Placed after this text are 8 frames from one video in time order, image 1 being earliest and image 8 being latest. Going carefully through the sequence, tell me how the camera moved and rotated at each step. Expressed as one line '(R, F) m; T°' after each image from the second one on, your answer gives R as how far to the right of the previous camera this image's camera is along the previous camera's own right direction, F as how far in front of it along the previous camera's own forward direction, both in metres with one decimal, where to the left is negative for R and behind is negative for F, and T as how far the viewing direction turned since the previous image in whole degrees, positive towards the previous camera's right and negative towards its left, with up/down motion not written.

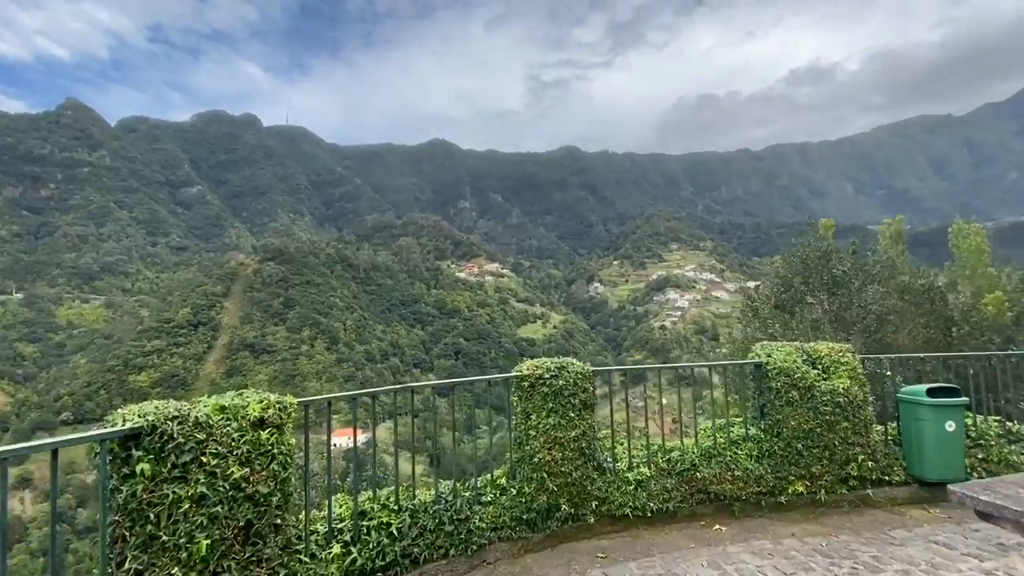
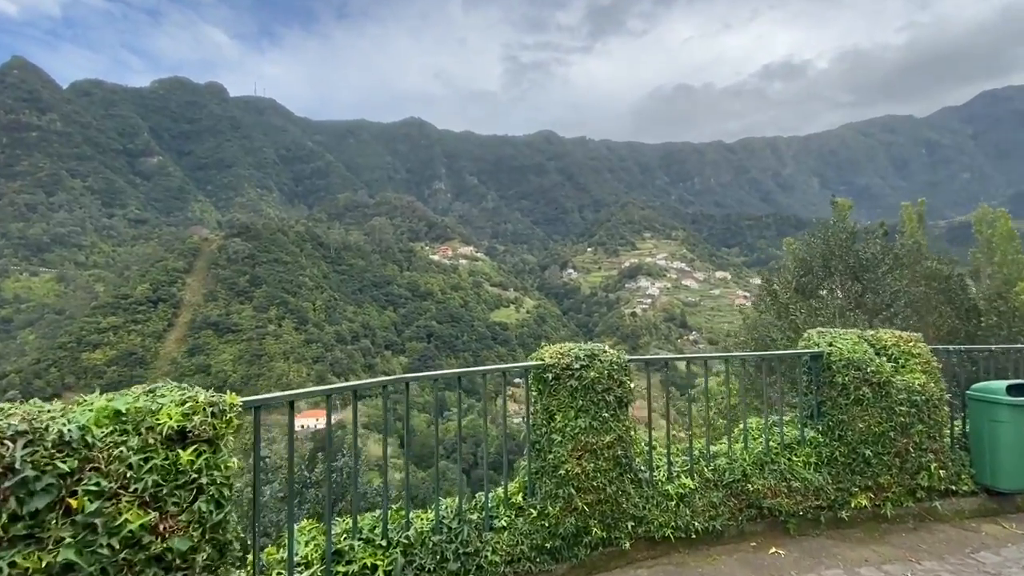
(-0.1, +0.2) m; +3°
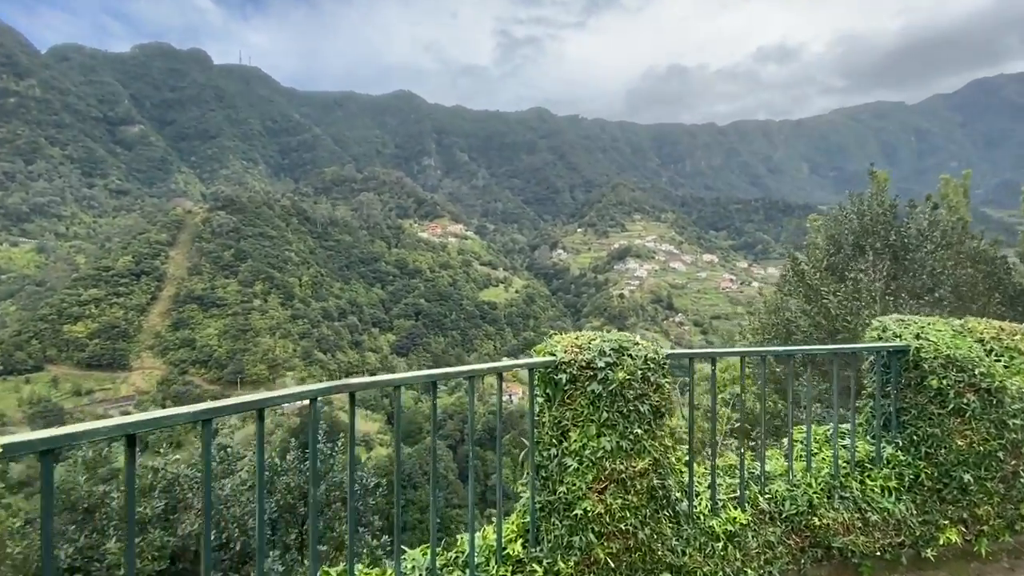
(-0.2, -0.4) m; +1°
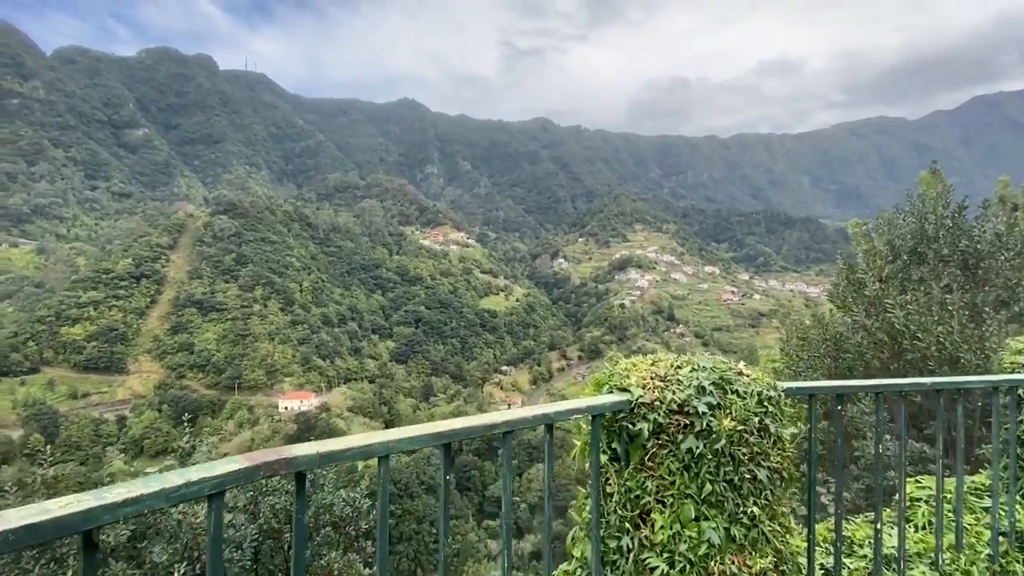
(-0.1, +0.4) m; 0°
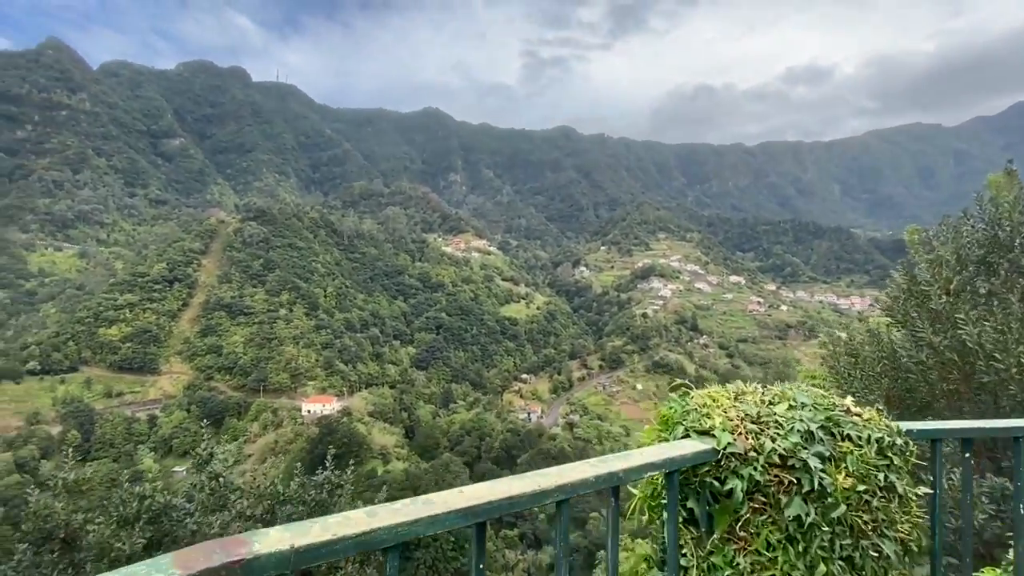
(0.0, -0.1) m; -3°
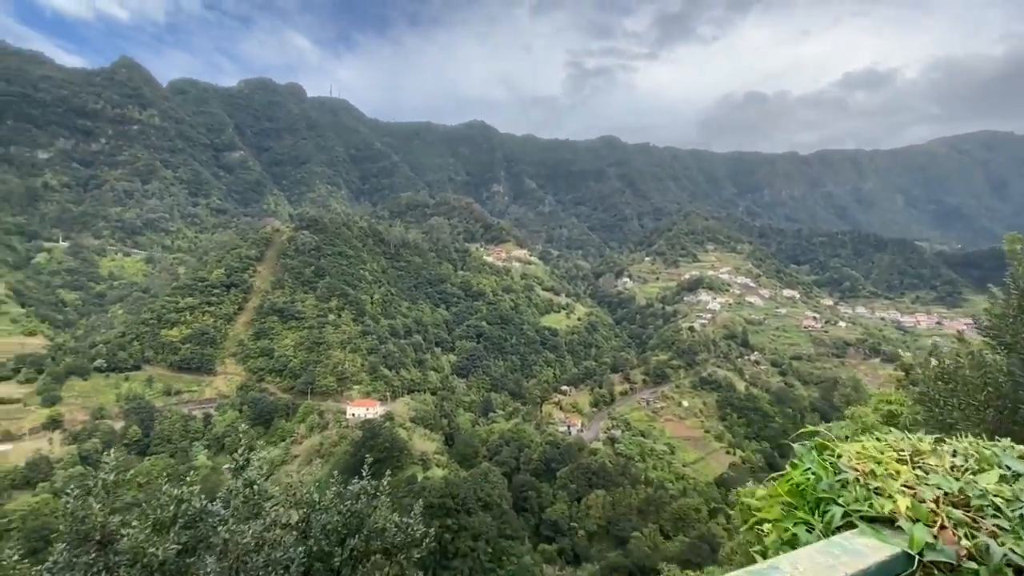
(0.0, +0.9) m; -5°
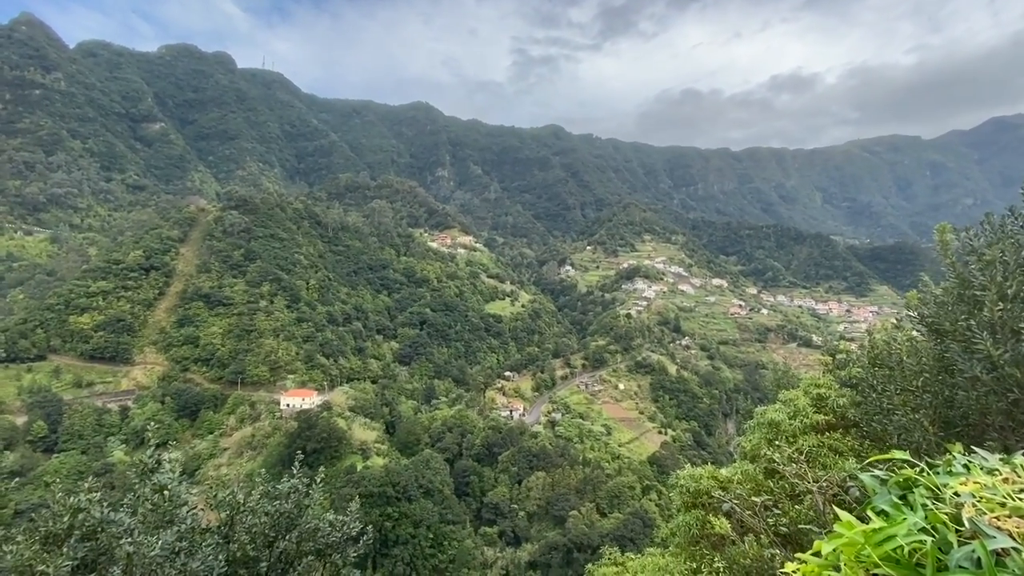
(-0.1, -0.7) m; +7°
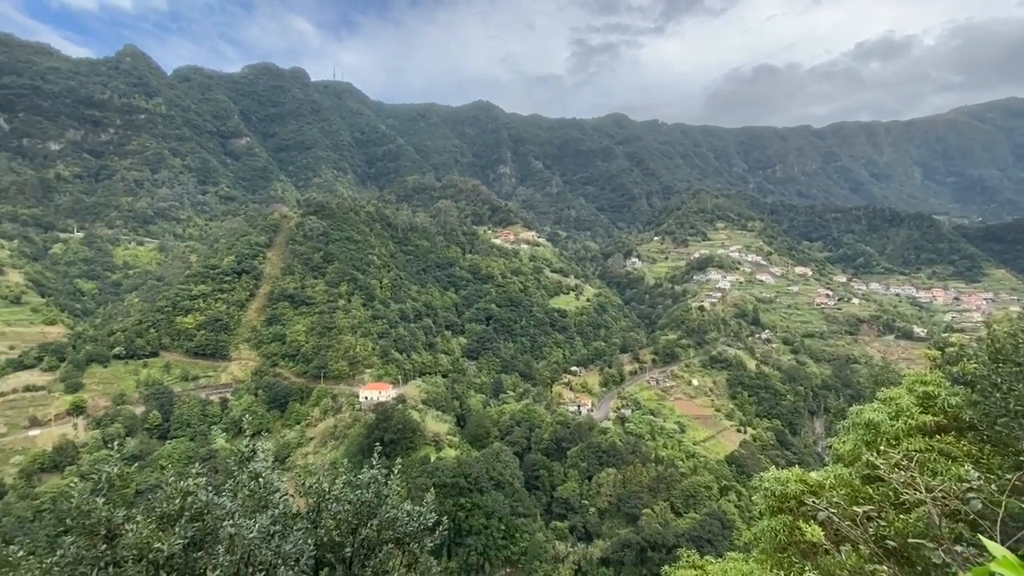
(0.0, +0.6) m; -8°
